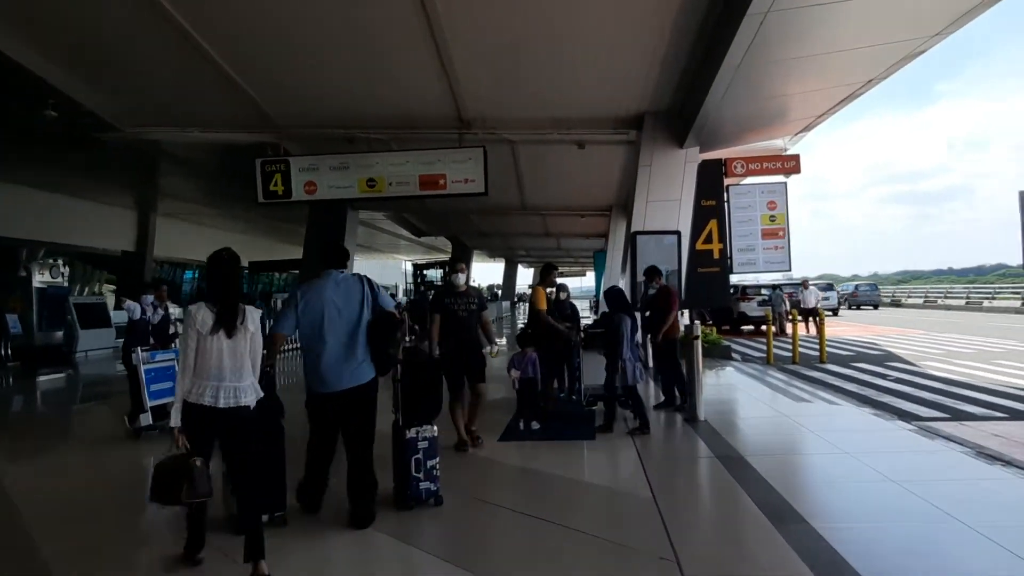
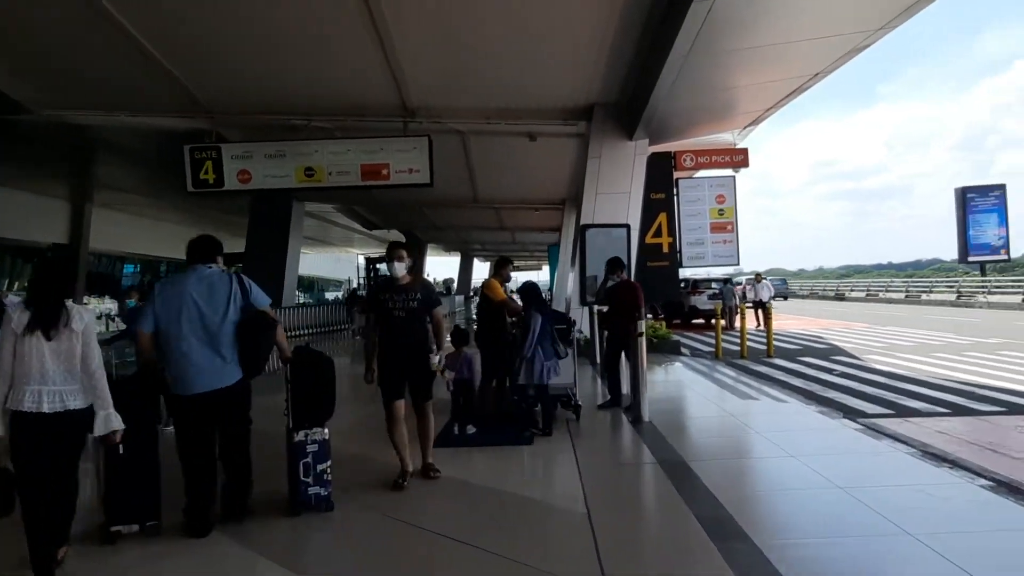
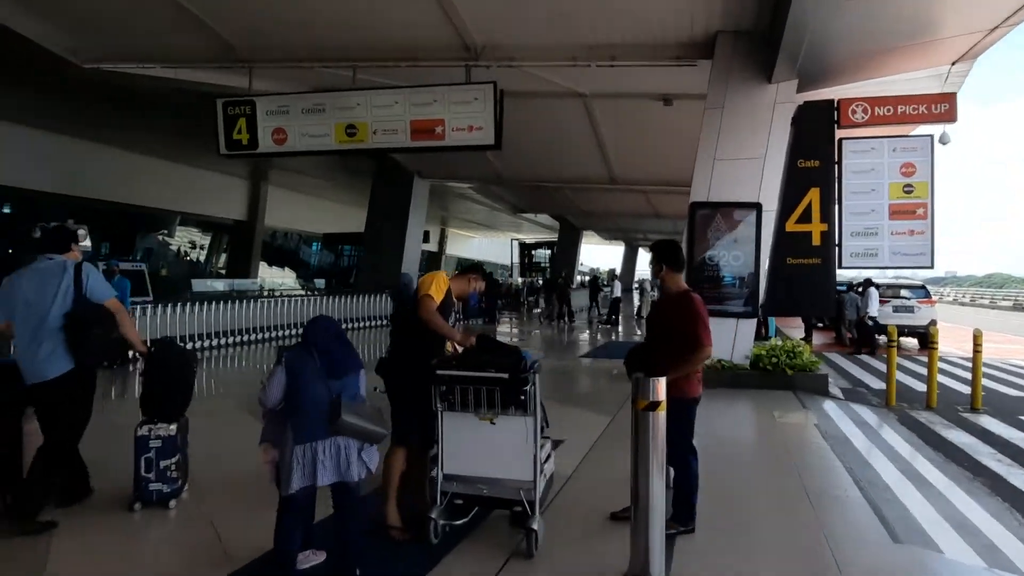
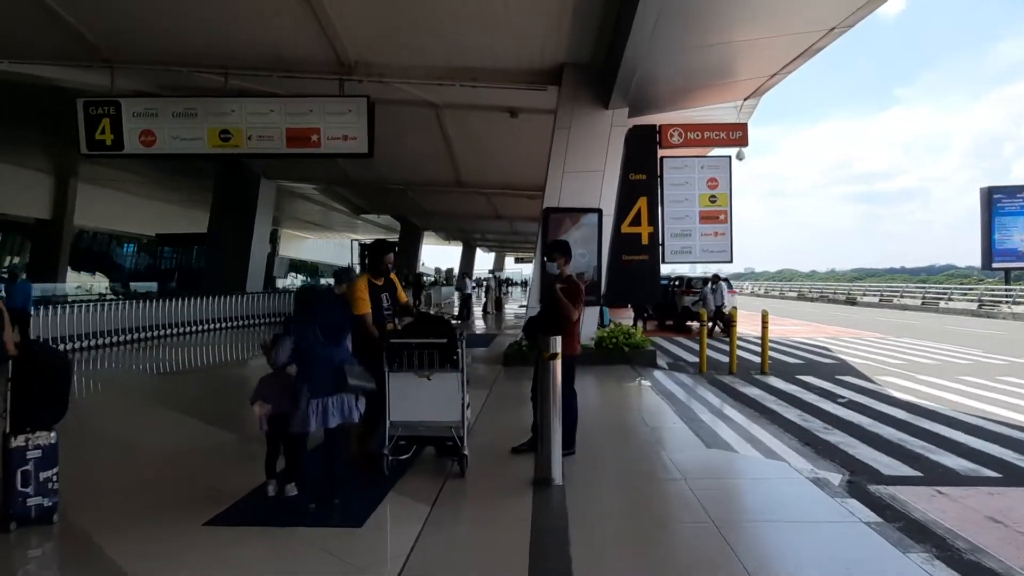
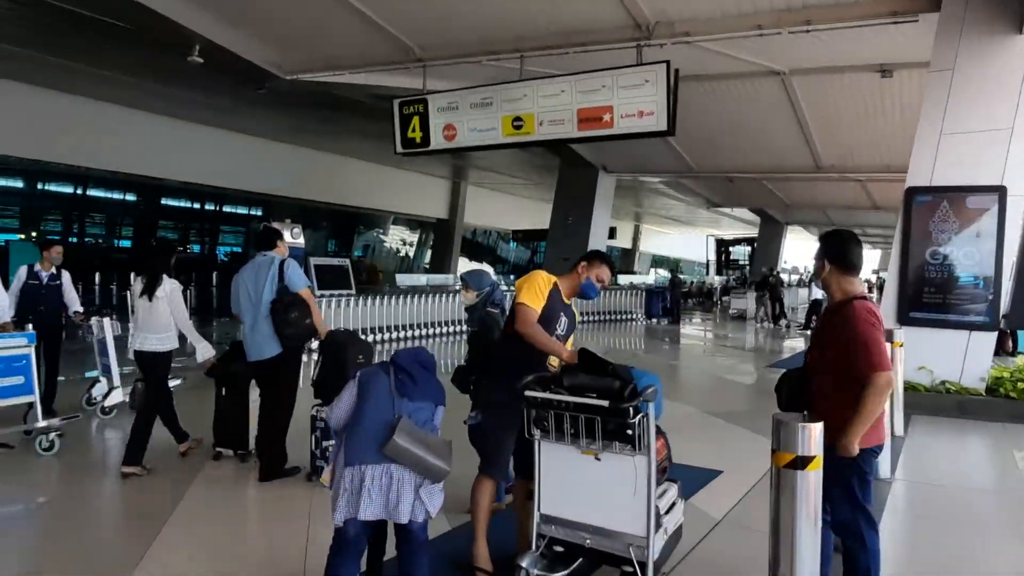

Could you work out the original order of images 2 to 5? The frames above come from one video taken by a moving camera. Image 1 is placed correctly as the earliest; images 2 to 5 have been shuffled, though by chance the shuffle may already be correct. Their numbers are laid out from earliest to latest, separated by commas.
2, 4, 3, 5
